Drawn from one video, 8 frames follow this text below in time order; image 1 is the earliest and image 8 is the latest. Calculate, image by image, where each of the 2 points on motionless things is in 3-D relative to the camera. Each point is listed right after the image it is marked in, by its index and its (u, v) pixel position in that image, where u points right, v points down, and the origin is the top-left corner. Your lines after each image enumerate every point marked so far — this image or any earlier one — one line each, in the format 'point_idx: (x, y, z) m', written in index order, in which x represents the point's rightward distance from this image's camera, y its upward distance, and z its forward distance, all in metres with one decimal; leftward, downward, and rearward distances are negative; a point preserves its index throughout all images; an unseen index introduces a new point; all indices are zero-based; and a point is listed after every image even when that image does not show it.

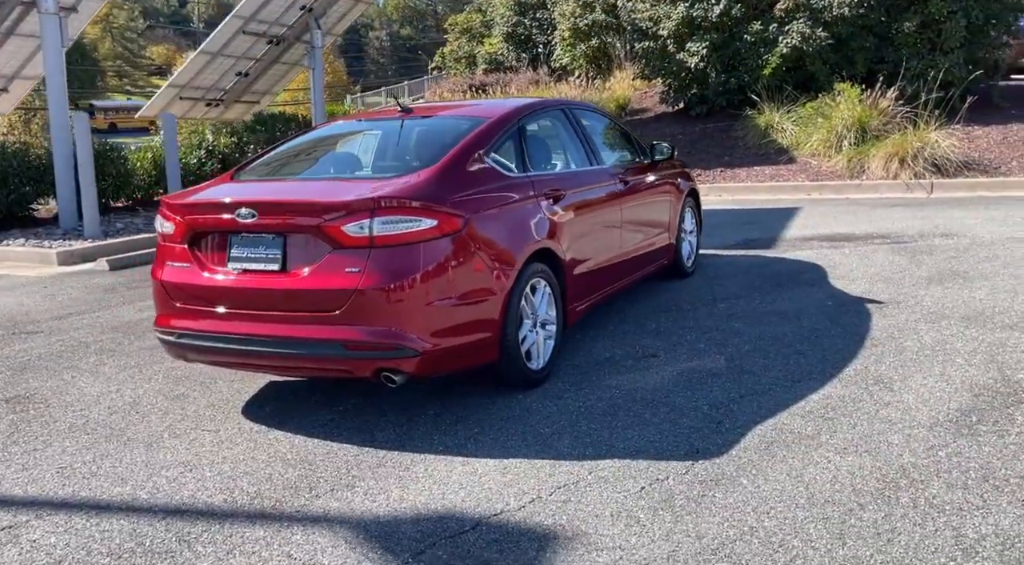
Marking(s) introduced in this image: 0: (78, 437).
0: (-2.2, -0.8, +4.6) m
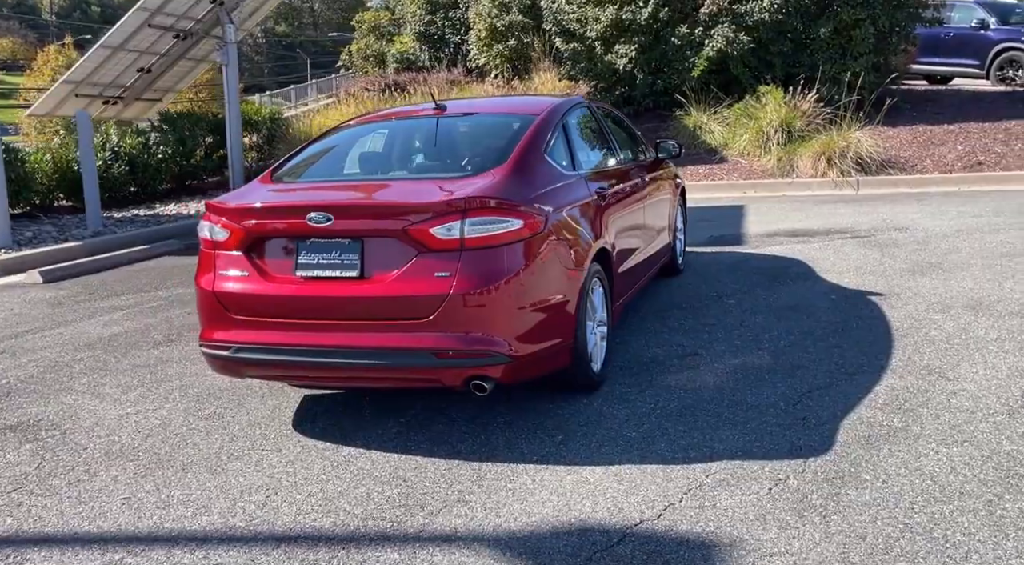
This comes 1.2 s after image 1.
0: (-1.8, -0.9, +4.2) m
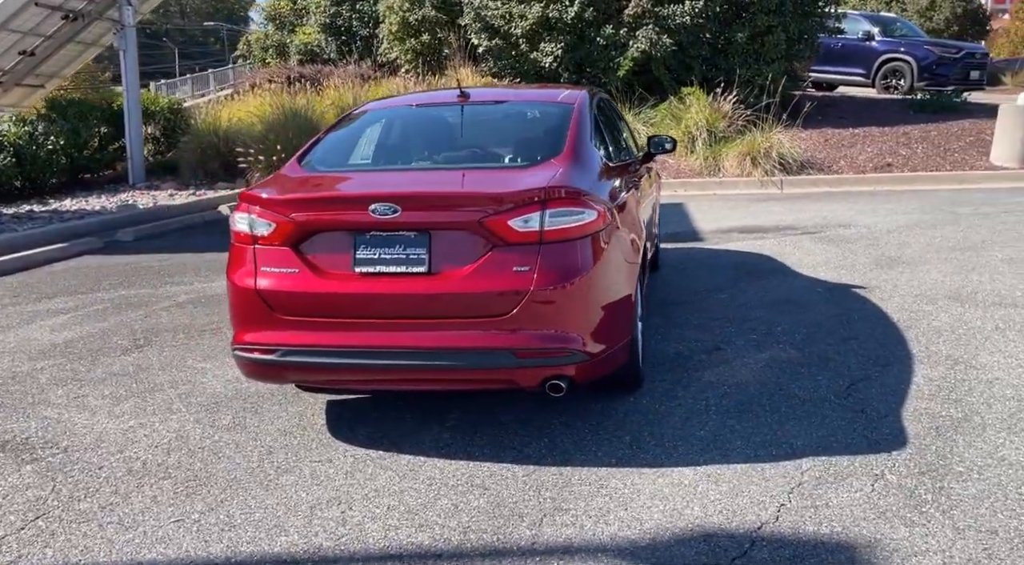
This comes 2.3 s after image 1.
0: (-1.5, -0.8, +3.8) m
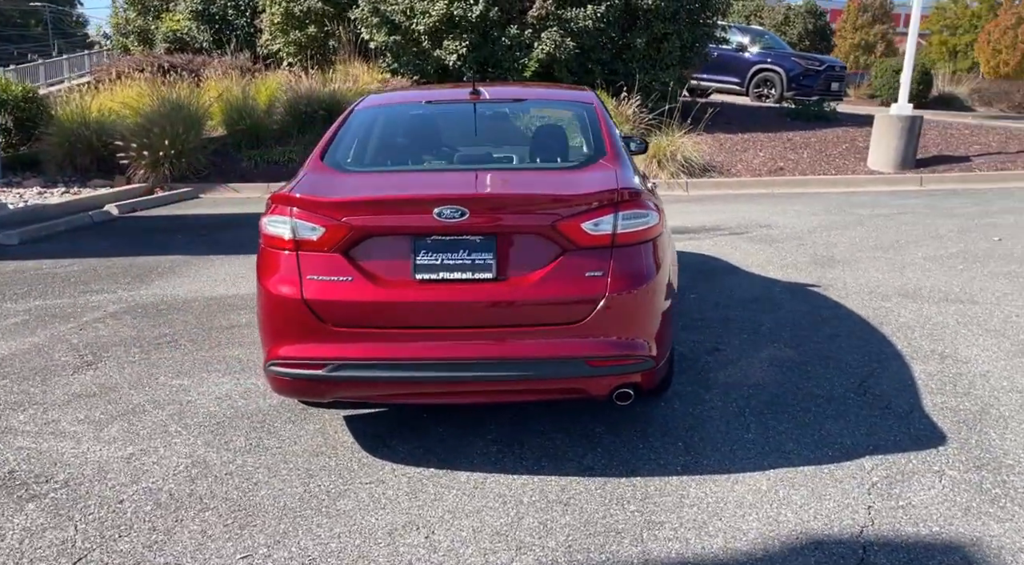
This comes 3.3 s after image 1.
0: (-1.2, -0.9, +3.4) m
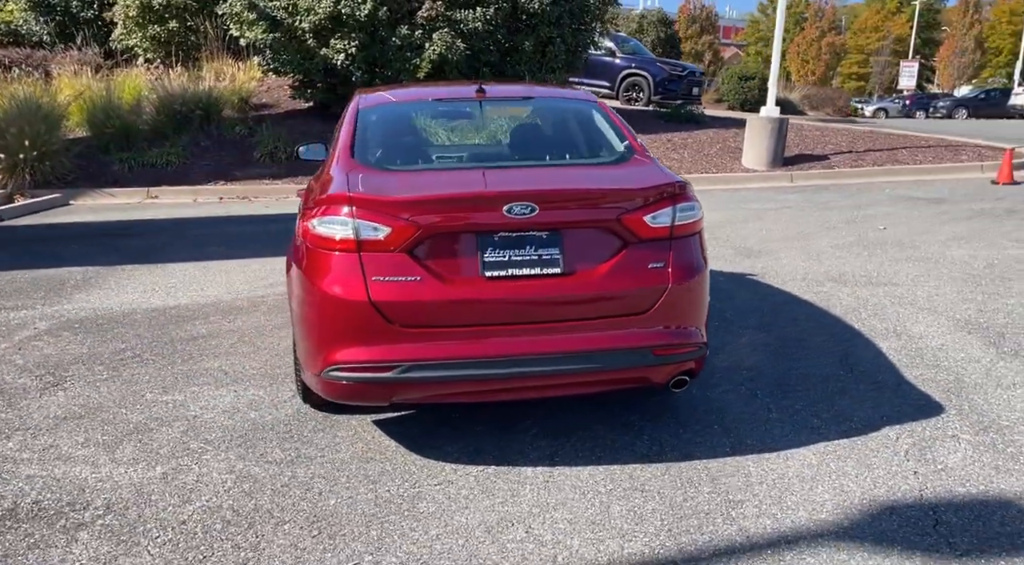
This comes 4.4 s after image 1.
0: (-0.8, -0.9, +3.2) m
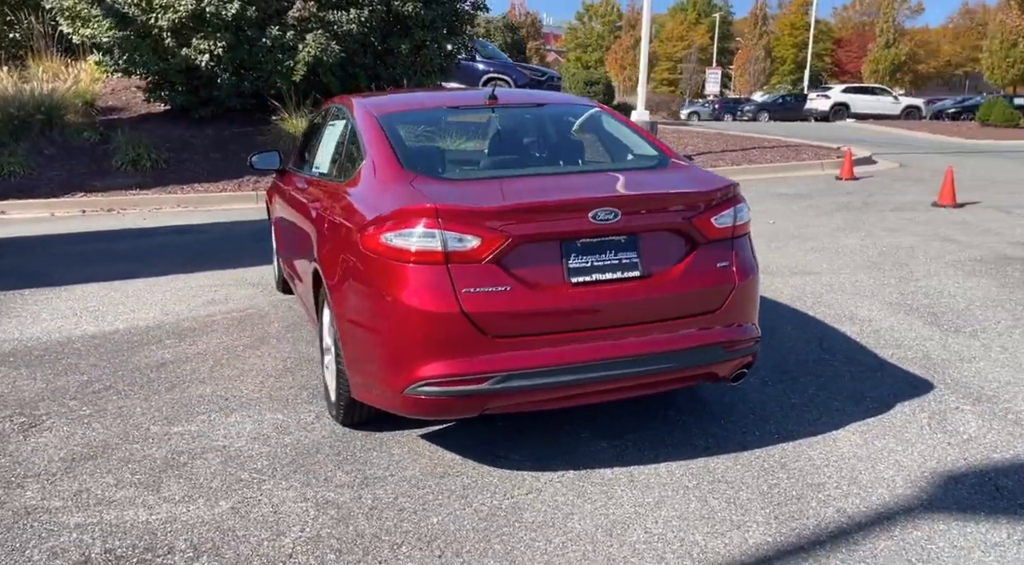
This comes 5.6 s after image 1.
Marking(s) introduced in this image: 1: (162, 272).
0: (-0.4, -0.9, +3.1) m
1: (-3.2, +0.1, +8.3) m
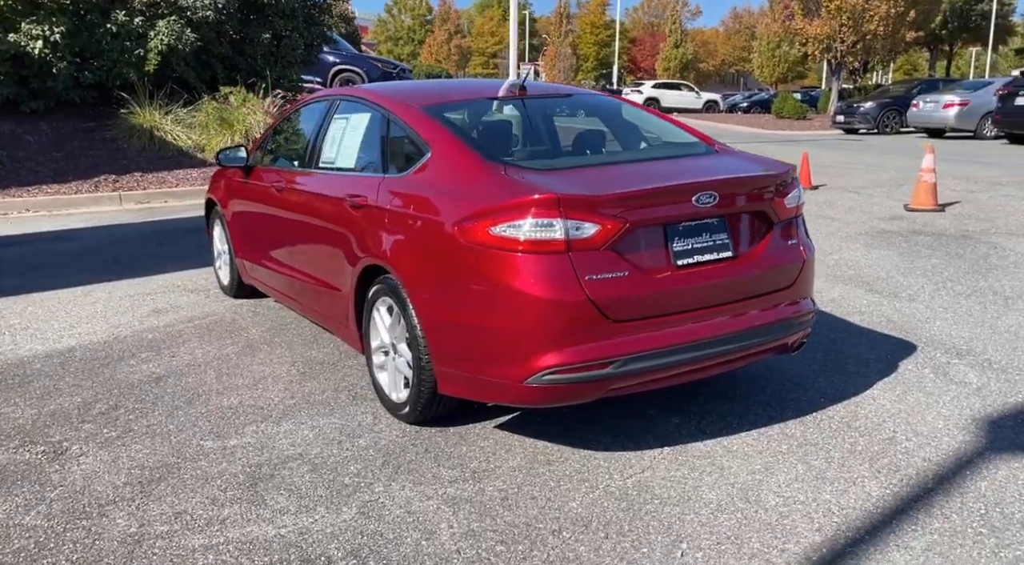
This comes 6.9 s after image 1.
0: (+0.2, -0.9, +3.1) m
1: (-3.7, 0.0, +7.5) m
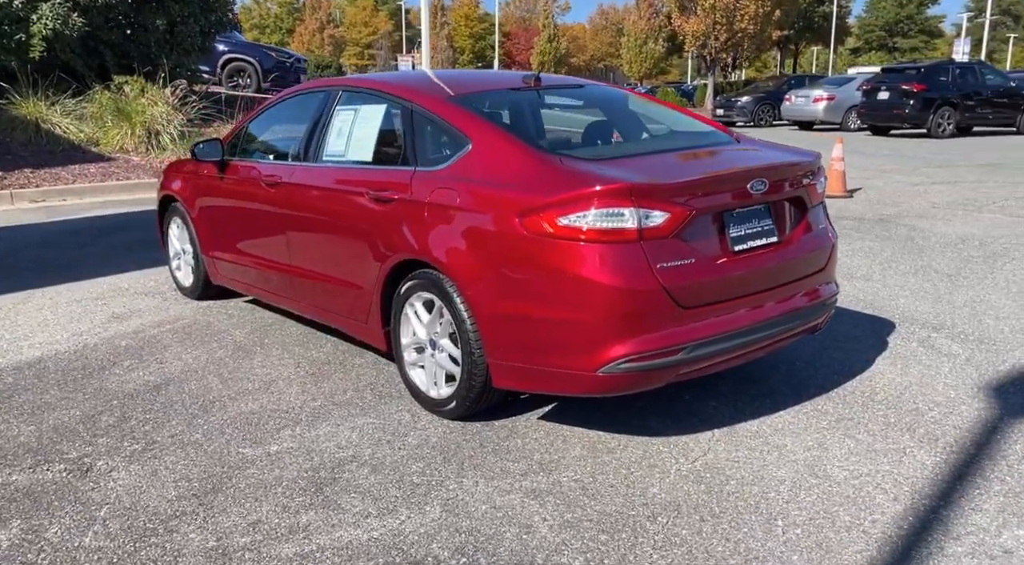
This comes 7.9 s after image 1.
0: (+0.6, -0.9, +3.1) m
1: (-4.0, -0.1, +7.0) m
